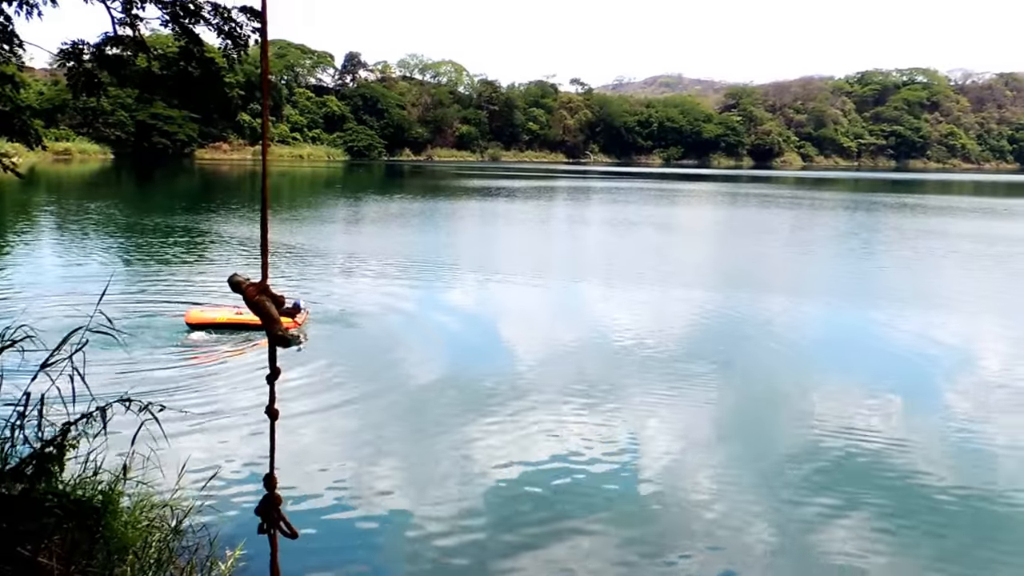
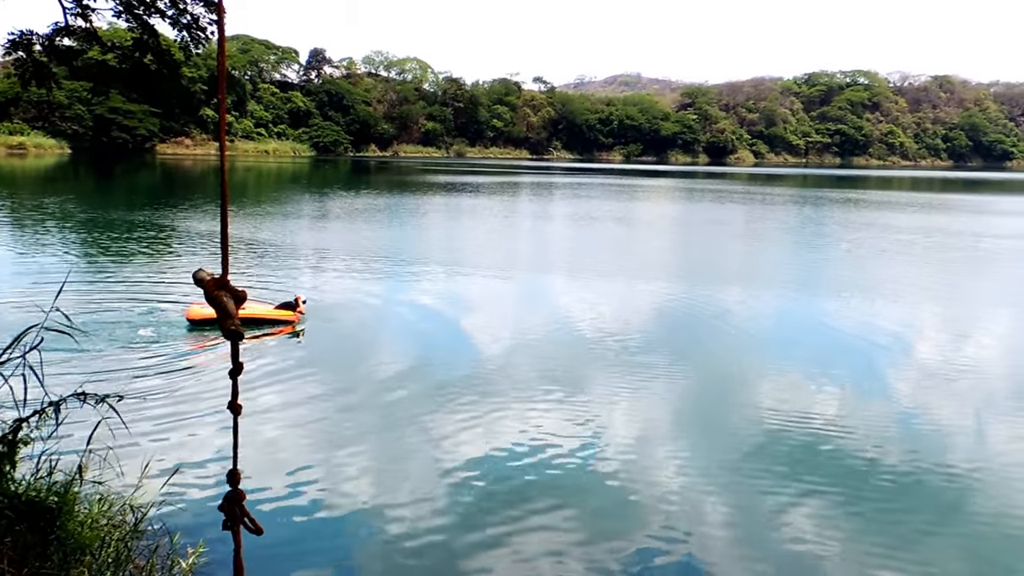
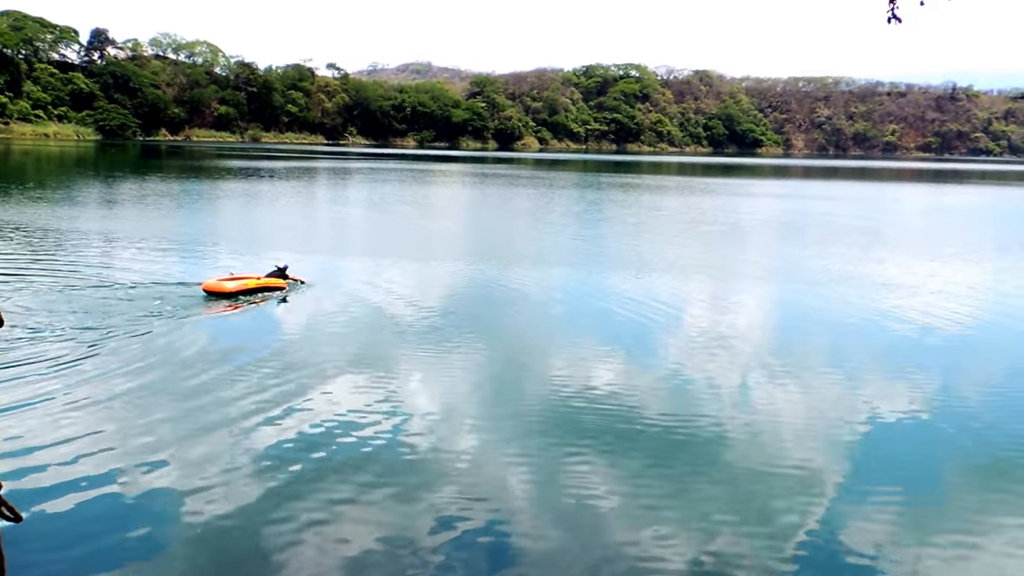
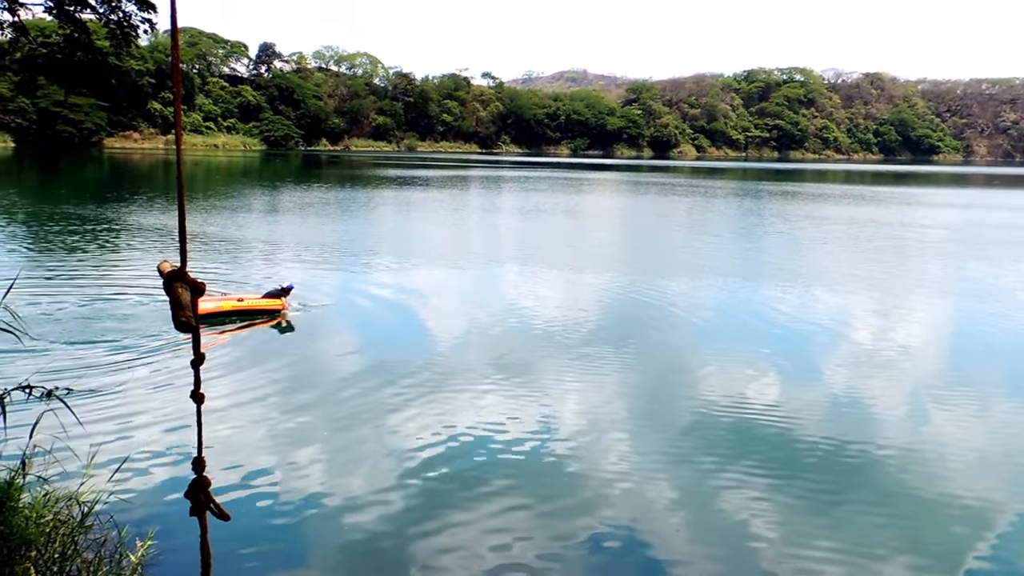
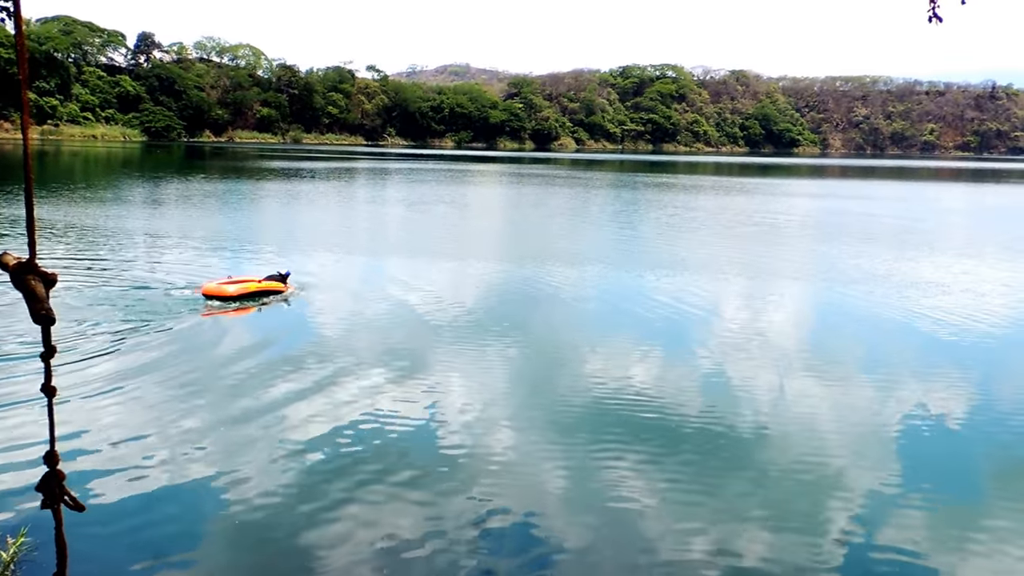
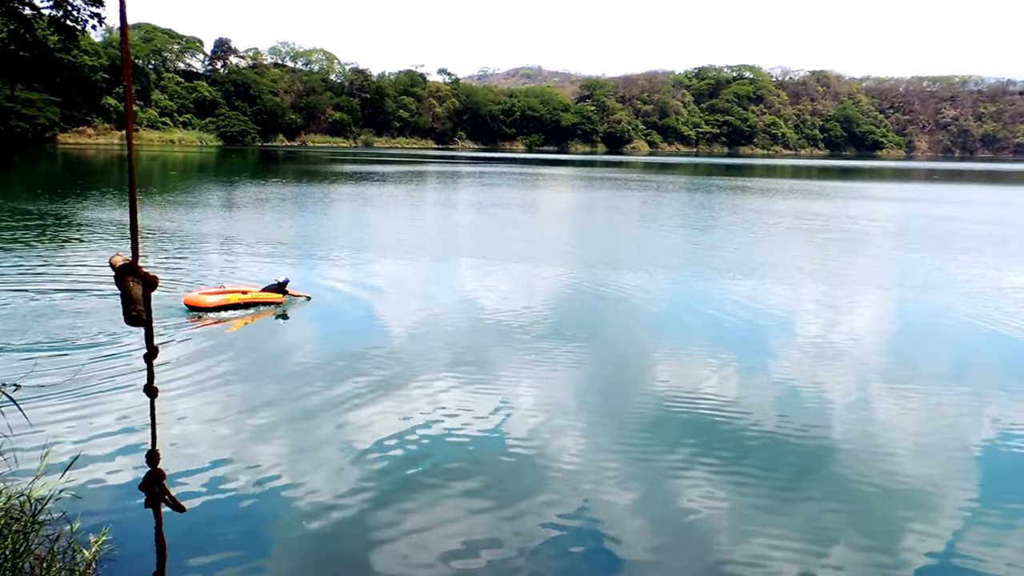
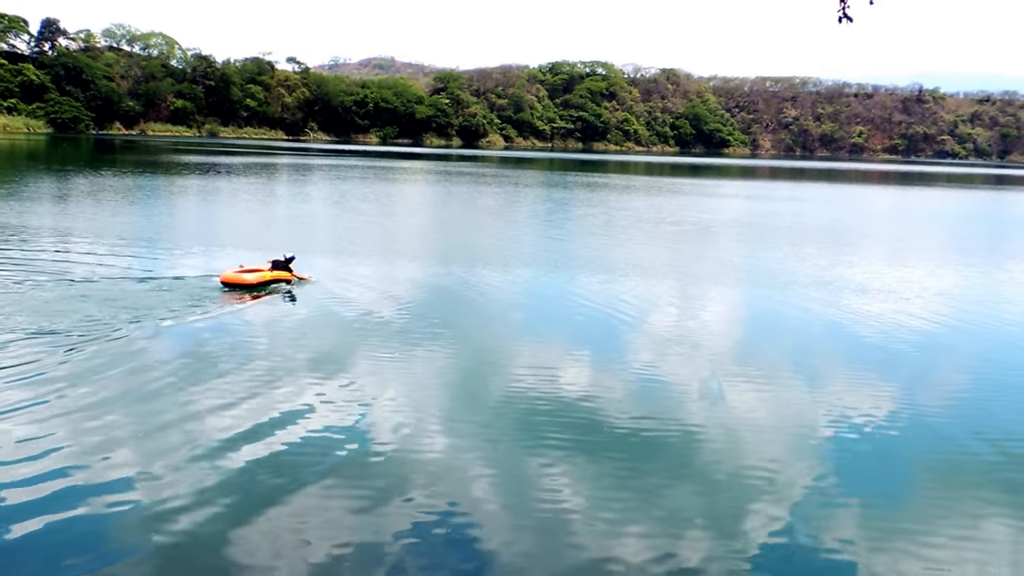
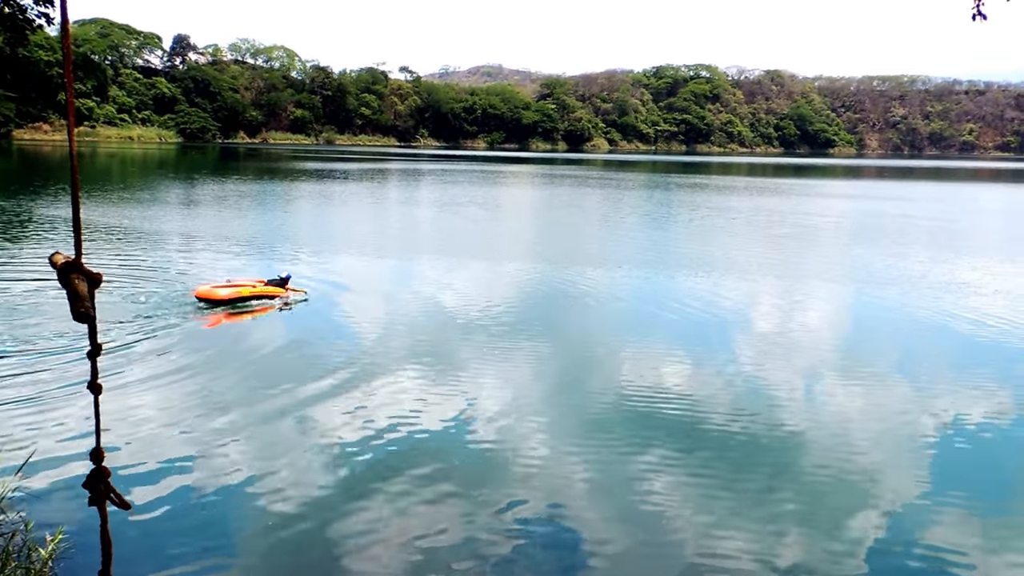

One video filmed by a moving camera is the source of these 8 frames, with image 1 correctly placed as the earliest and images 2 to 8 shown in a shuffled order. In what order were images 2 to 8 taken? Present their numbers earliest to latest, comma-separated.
2, 4, 6, 8, 5, 3, 7
